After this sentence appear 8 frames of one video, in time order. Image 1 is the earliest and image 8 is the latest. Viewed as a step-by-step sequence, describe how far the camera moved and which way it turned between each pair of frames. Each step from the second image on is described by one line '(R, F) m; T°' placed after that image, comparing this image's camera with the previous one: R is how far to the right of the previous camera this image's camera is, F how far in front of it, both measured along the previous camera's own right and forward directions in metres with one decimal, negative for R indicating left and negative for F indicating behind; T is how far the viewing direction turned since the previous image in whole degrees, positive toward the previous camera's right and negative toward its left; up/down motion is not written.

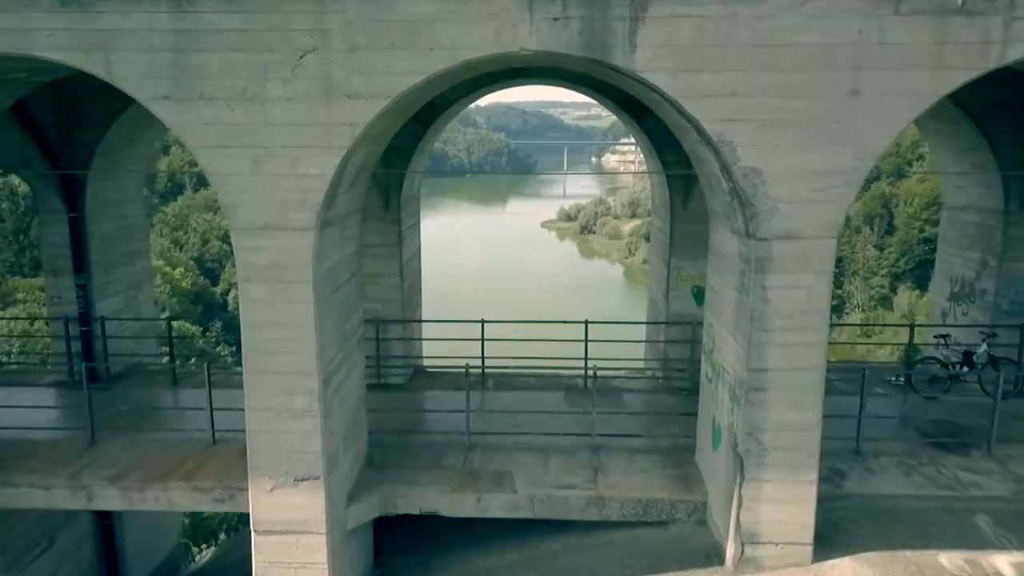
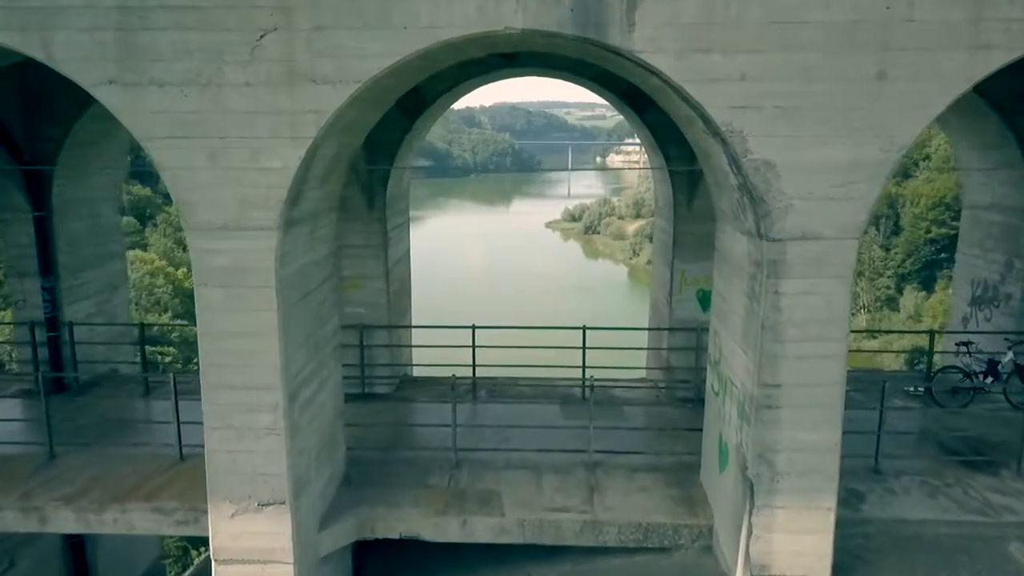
(+0.1, +0.6) m; 0°
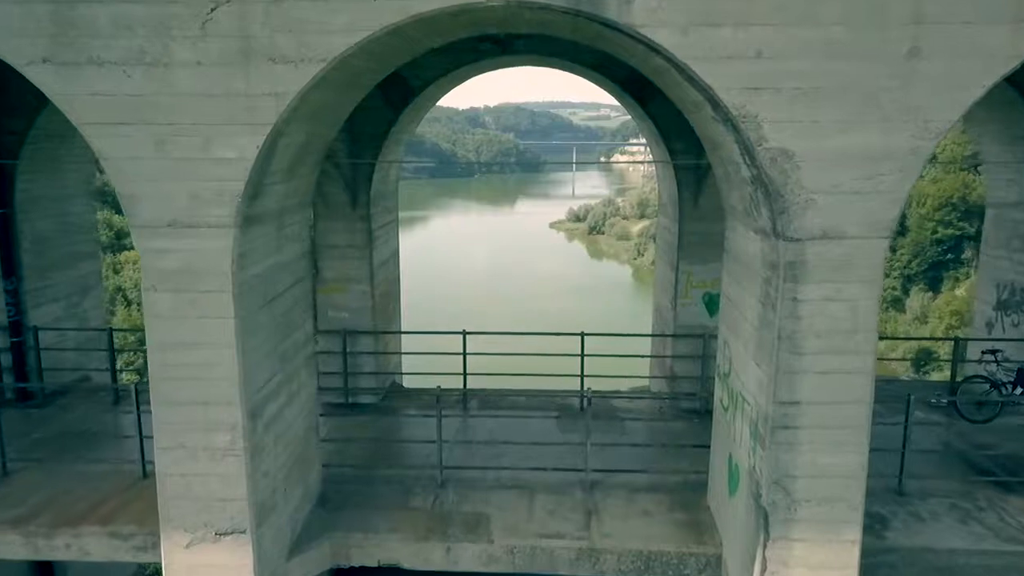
(+0.1, +0.6) m; 0°
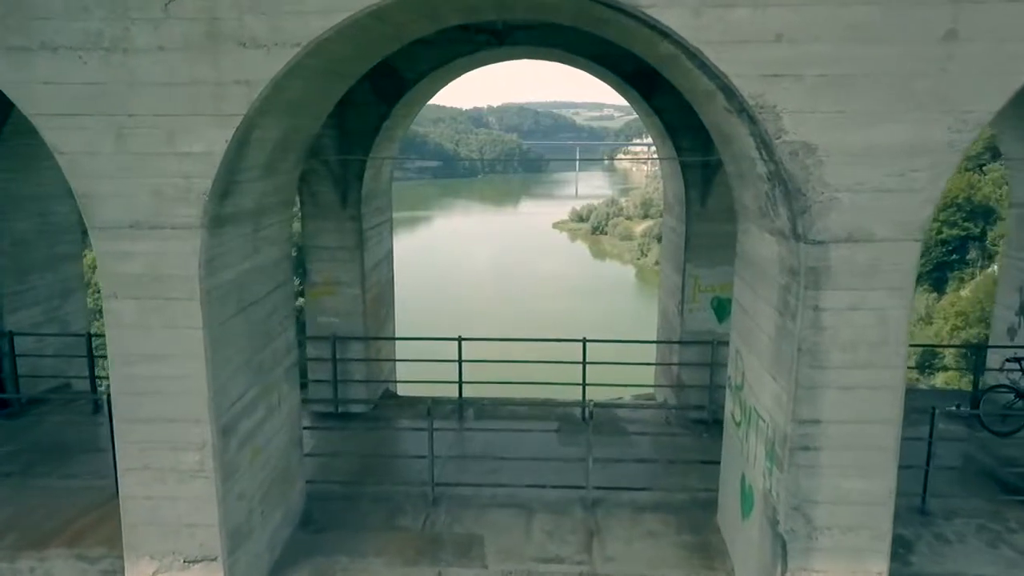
(+0.1, +0.5) m; 0°
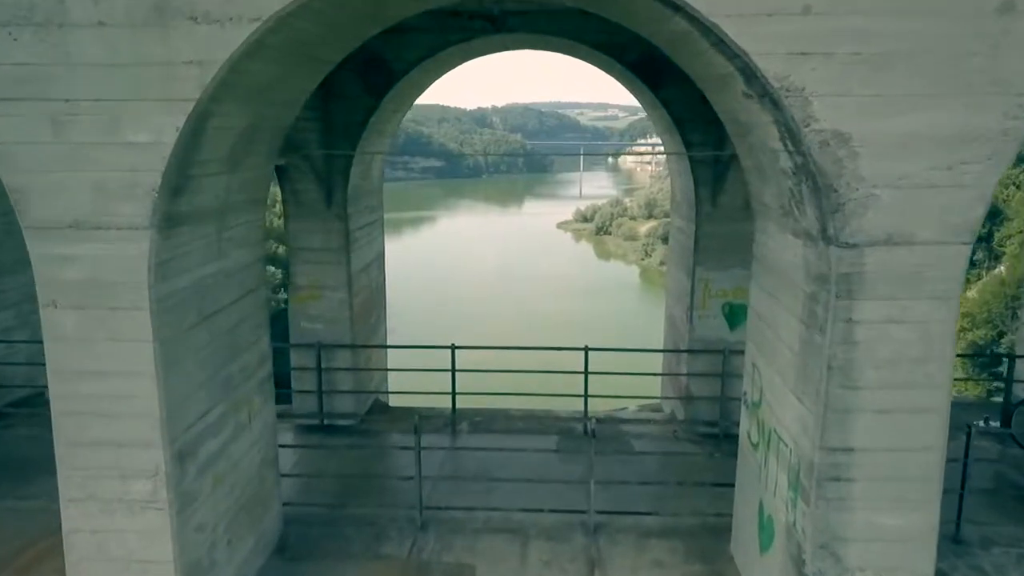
(+0.1, +0.6) m; 0°
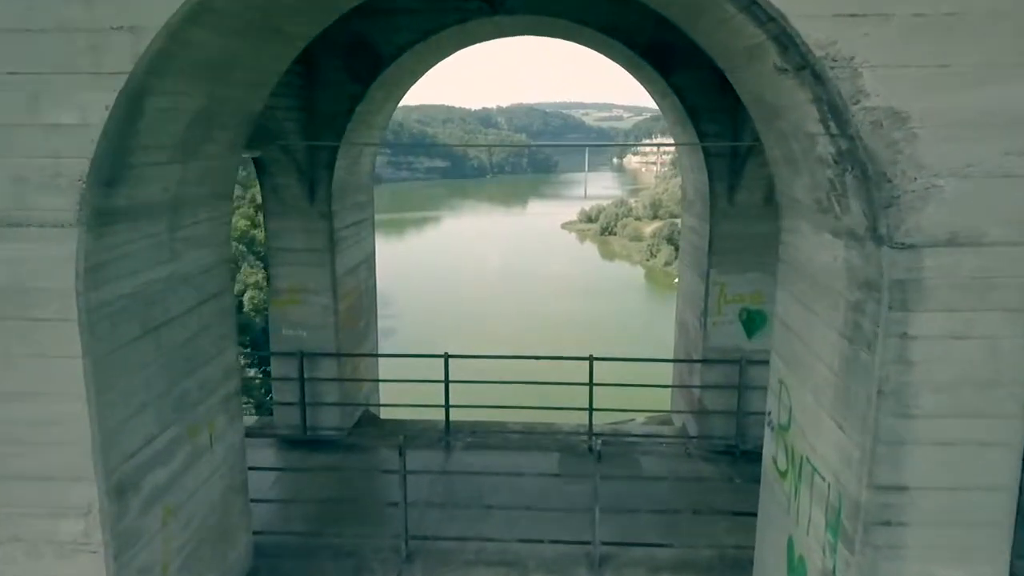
(+0.1, +0.6) m; 0°
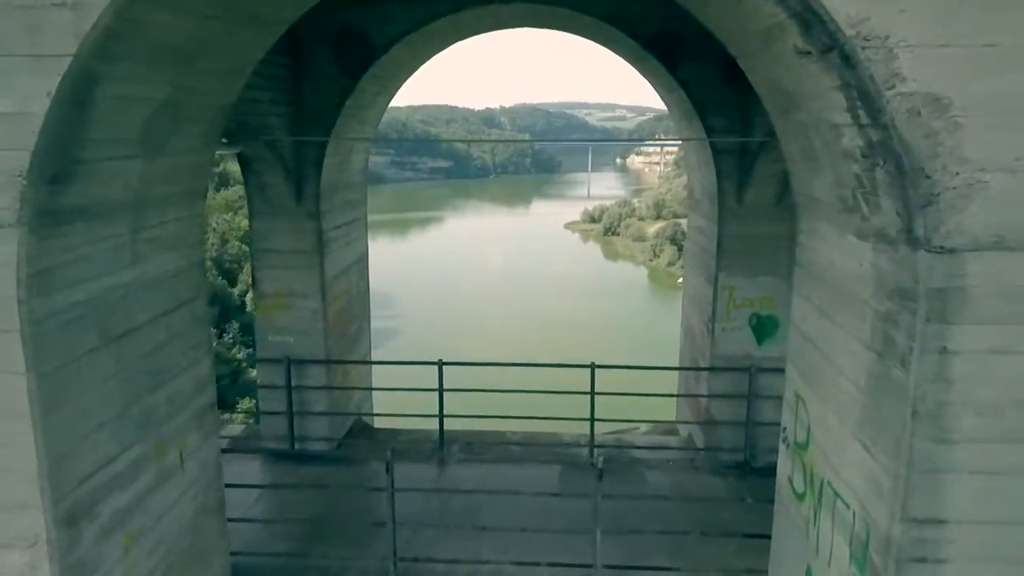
(+0.1, +0.4) m; 0°
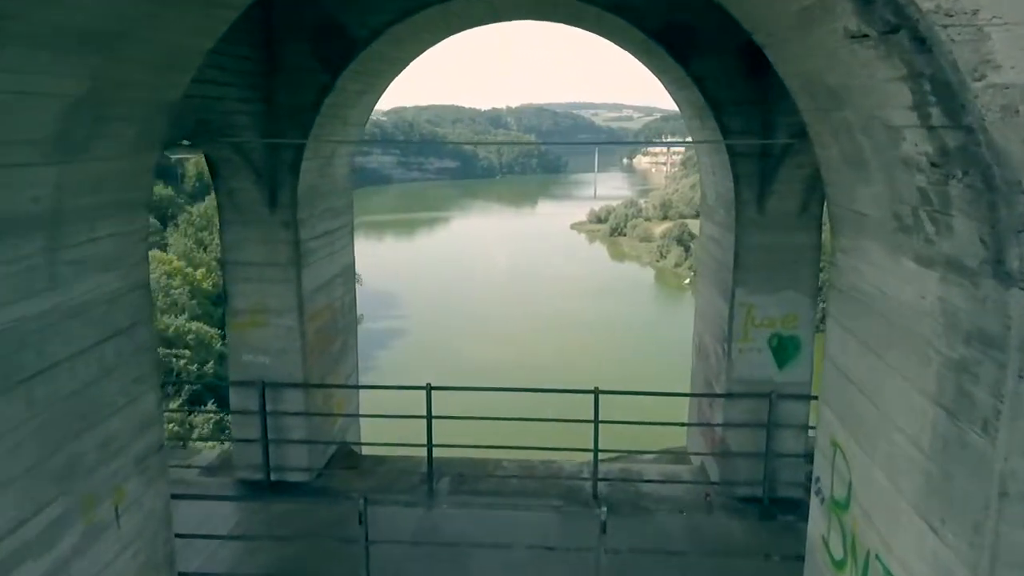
(+0.1, +0.6) m; 0°
